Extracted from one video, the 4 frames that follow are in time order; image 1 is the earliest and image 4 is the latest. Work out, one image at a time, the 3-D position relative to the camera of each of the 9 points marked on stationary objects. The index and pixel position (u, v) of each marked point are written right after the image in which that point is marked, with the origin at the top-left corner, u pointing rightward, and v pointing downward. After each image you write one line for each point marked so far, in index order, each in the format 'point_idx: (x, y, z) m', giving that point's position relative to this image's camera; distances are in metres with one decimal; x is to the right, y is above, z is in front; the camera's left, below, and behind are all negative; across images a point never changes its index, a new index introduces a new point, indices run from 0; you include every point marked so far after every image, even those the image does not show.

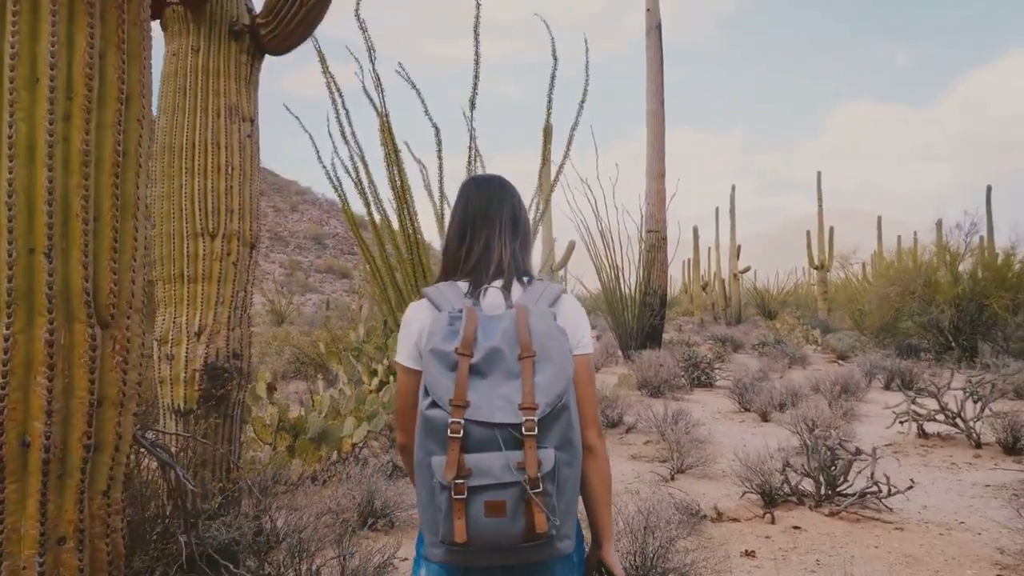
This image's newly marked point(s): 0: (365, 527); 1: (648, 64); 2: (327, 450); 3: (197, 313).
0: (-0.7, -1.2, +3.6) m
1: (+2.2, +3.7, +12.1) m
2: (-1.1, -1.0, +4.5) m
3: (-1.2, -0.1, +2.8) m
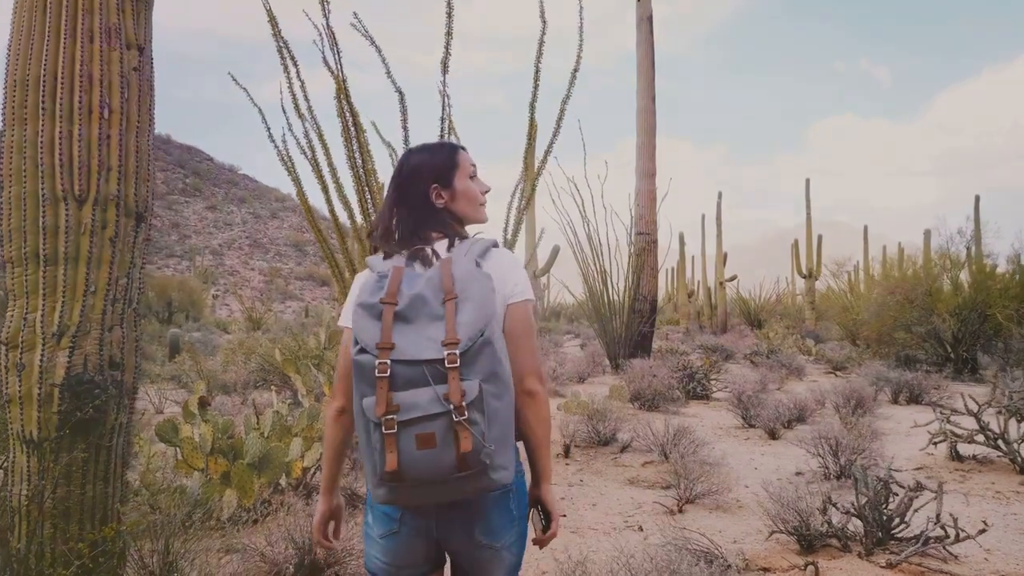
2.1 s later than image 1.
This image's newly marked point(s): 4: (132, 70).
0: (-0.8, -1.2, +2.9) m
1: (+2.0, +3.6, +11.5) m
2: (-1.3, -1.0, +3.8) m
3: (-1.3, 0.0, +2.0) m
4: (-1.1, +0.6, +2.2) m
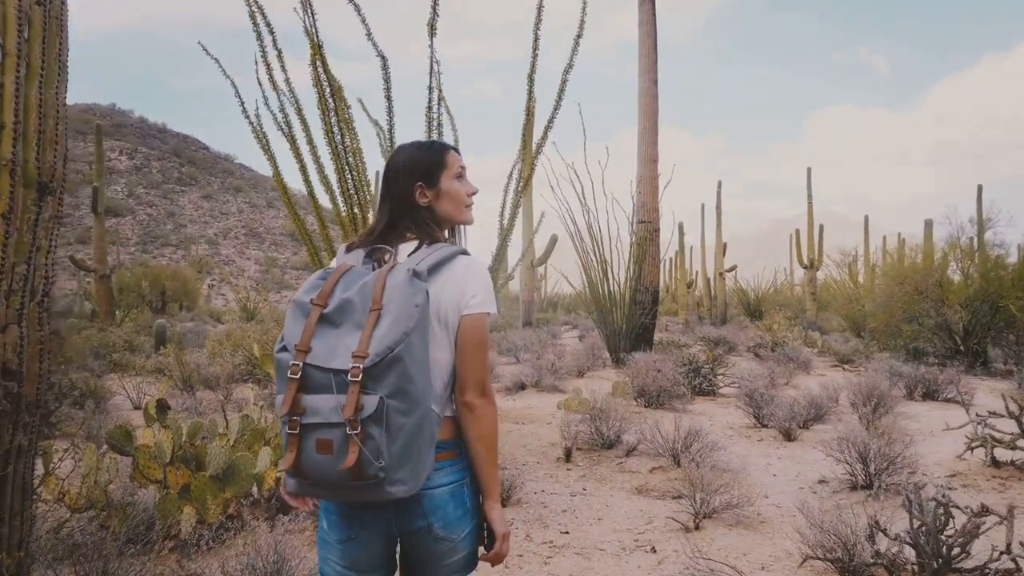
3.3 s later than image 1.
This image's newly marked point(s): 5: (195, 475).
0: (-0.8, -1.1, +2.5) m
1: (+1.9, +3.7, +11.0) m
2: (-1.3, -0.9, +3.3) m
3: (-1.3, 0.0, +1.6) m
4: (-1.1, +0.7, +1.8) m
5: (-1.5, -0.9, +3.4) m
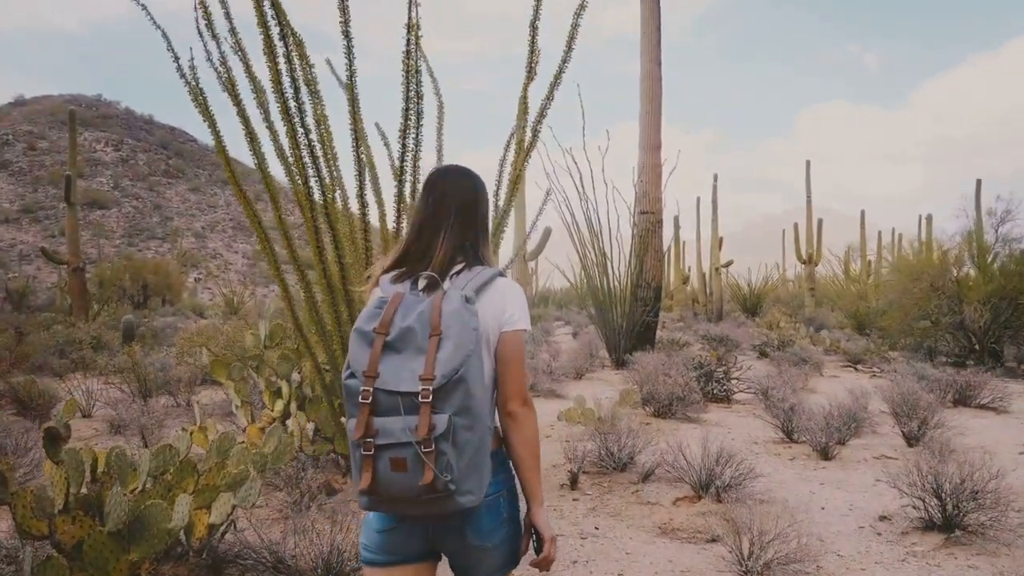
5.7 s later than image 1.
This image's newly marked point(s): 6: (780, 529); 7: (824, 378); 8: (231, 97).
0: (-0.8, -1.1, +1.7) m
1: (+1.8, +3.8, +10.2) m
2: (-1.3, -0.9, +2.5) m
3: (-1.2, 0.0, +0.8) m
4: (-1.1, +0.7, +0.9) m
5: (-1.5, -0.8, +2.6) m
6: (+1.1, -1.0, +3.1) m
7: (+4.1, -1.2, +9.5) m
8: (-1.4, +0.9, +3.6) m
